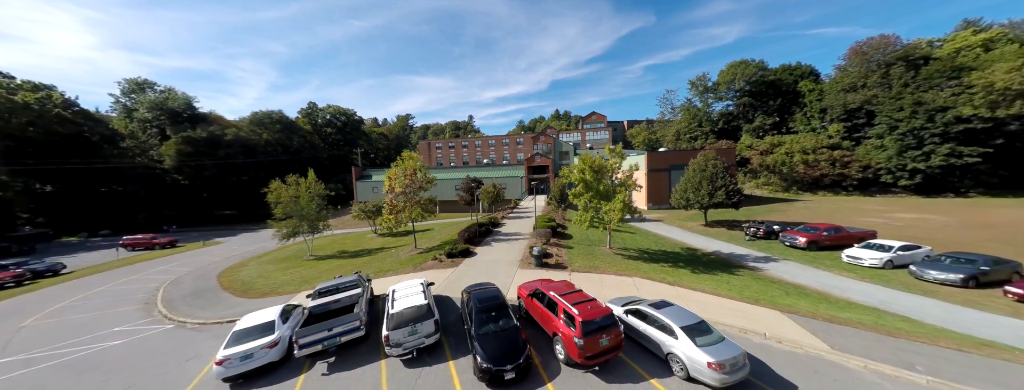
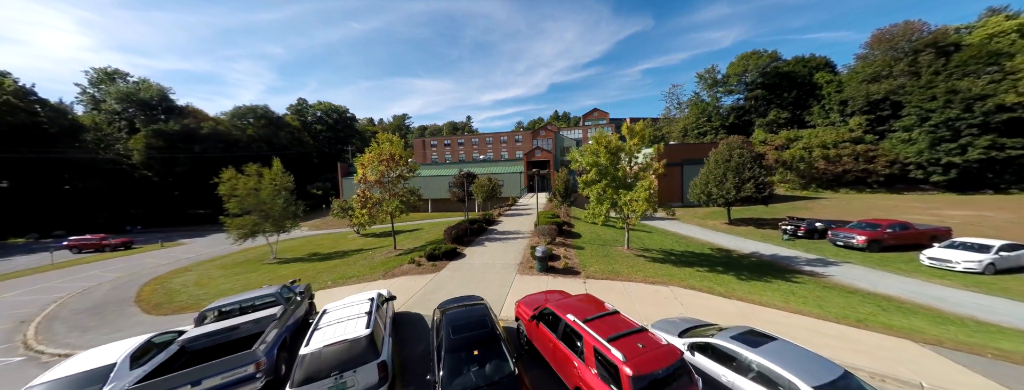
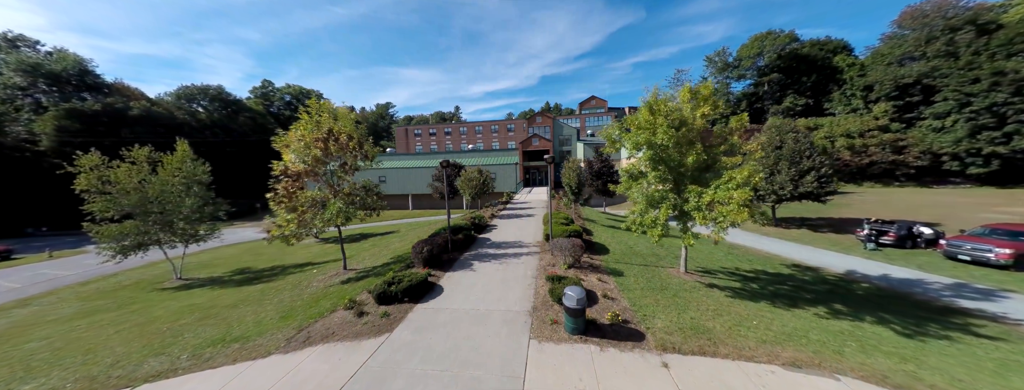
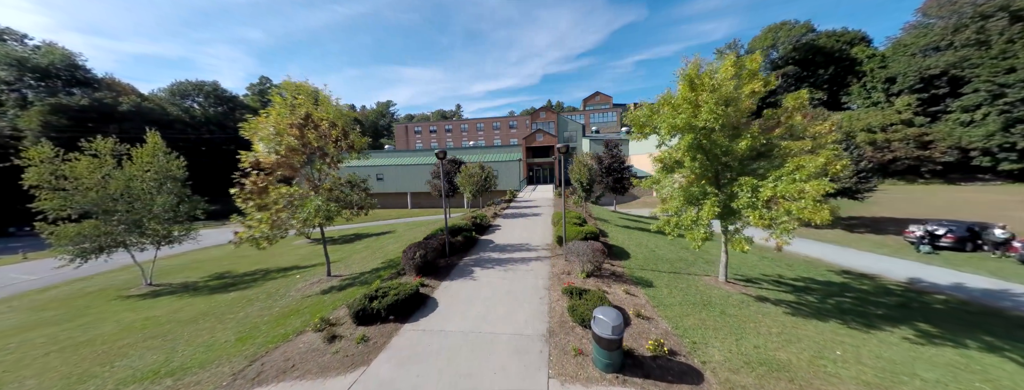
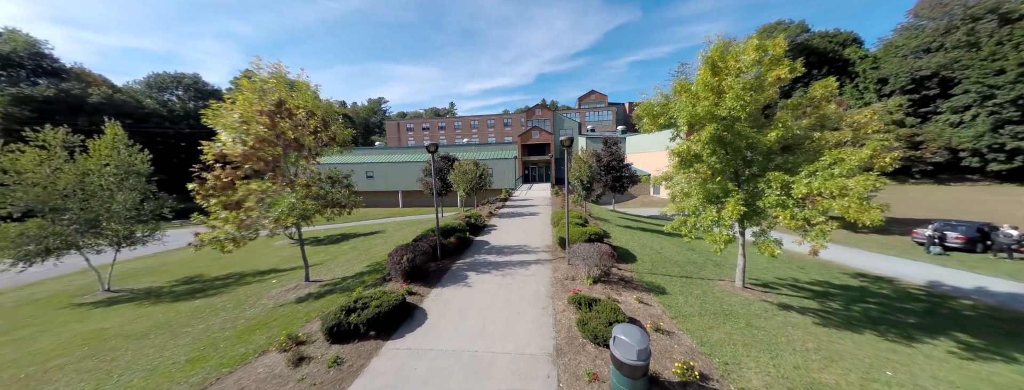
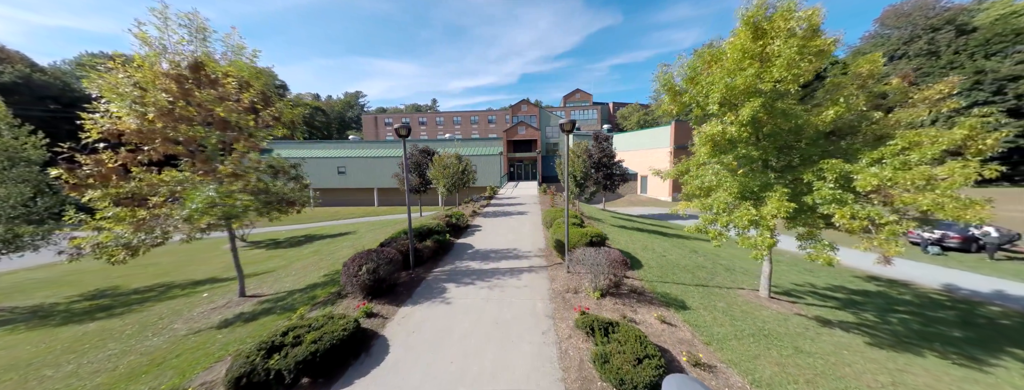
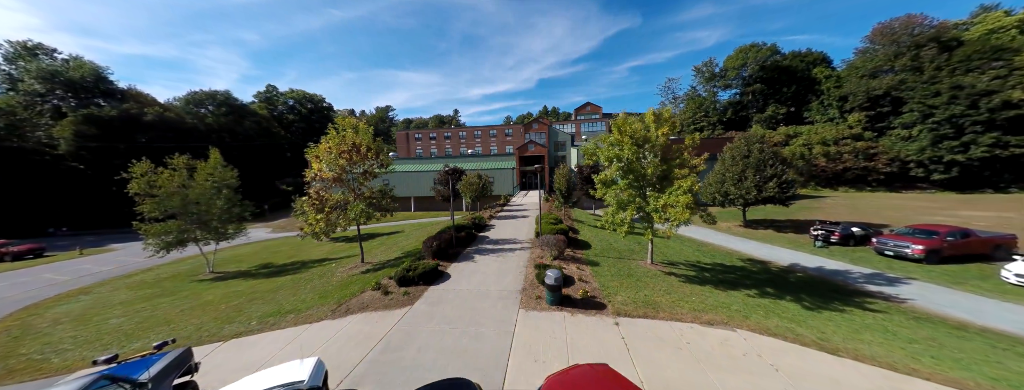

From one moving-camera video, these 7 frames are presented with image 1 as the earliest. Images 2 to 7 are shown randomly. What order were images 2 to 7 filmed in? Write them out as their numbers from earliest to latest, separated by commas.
2, 7, 3, 4, 5, 6
